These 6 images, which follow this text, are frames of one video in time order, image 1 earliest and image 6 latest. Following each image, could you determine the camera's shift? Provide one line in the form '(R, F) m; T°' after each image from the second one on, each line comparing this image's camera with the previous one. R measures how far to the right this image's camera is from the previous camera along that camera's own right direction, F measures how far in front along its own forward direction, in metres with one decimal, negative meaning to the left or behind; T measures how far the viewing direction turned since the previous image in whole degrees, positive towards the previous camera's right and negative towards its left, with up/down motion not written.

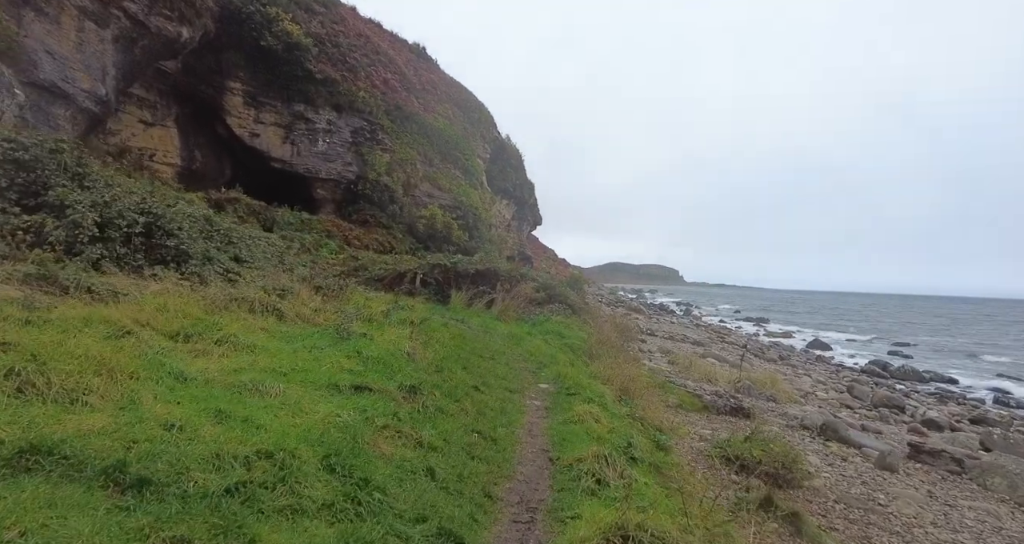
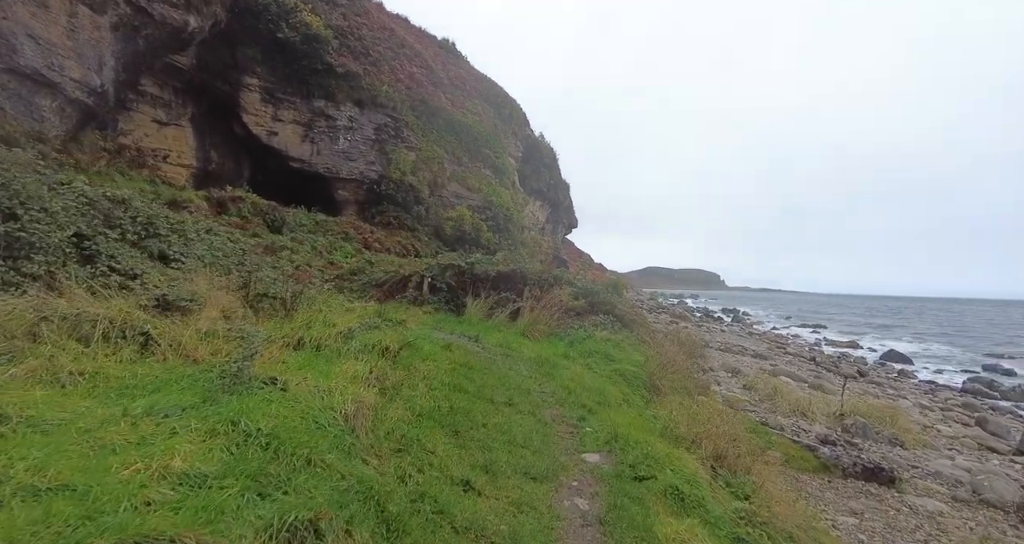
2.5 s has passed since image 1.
(+0.1, +3.0) m; -4°
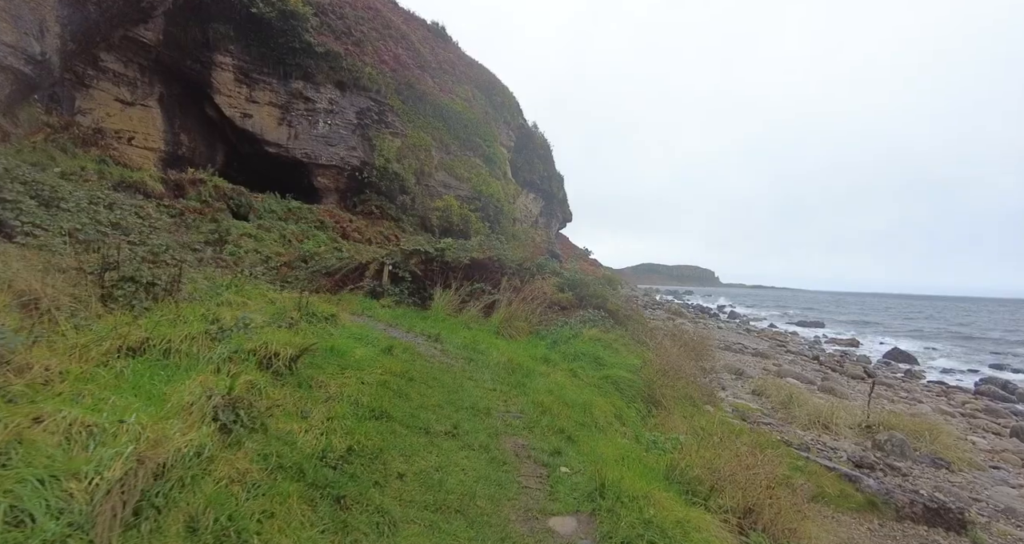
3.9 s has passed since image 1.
(+0.4, +1.7) m; 0°
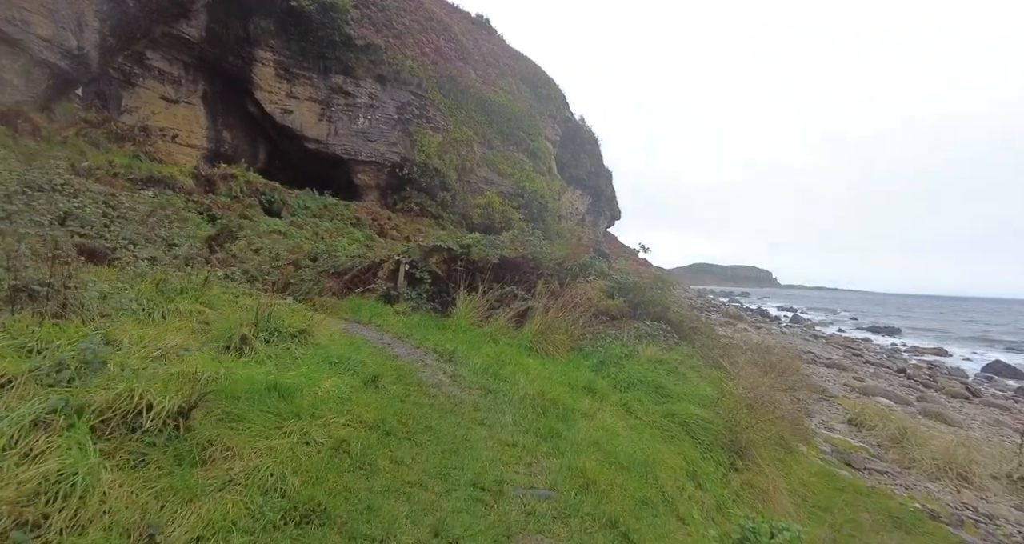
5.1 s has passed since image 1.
(+0.1, +1.7) m; -6°
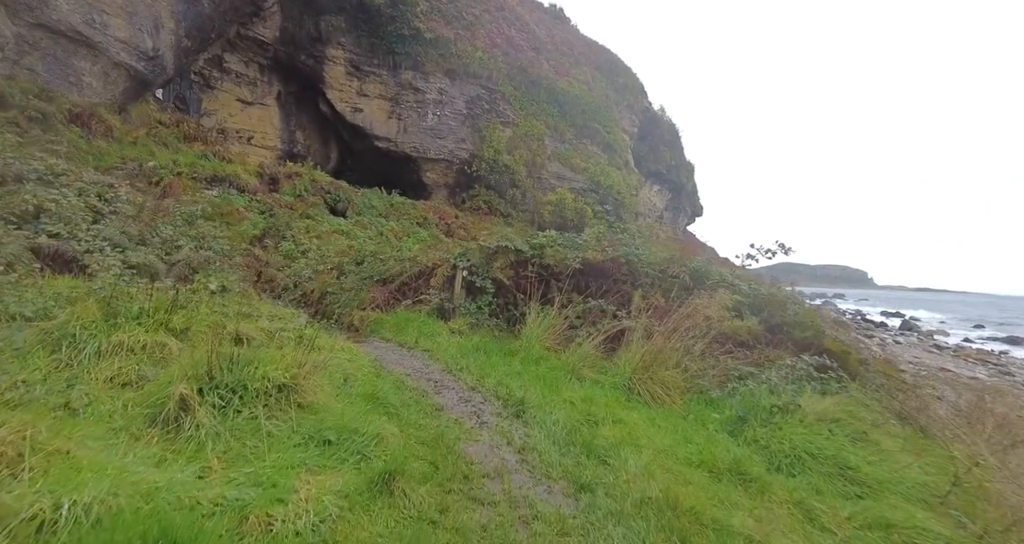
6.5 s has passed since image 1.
(-0.3, +1.9) m; -9°
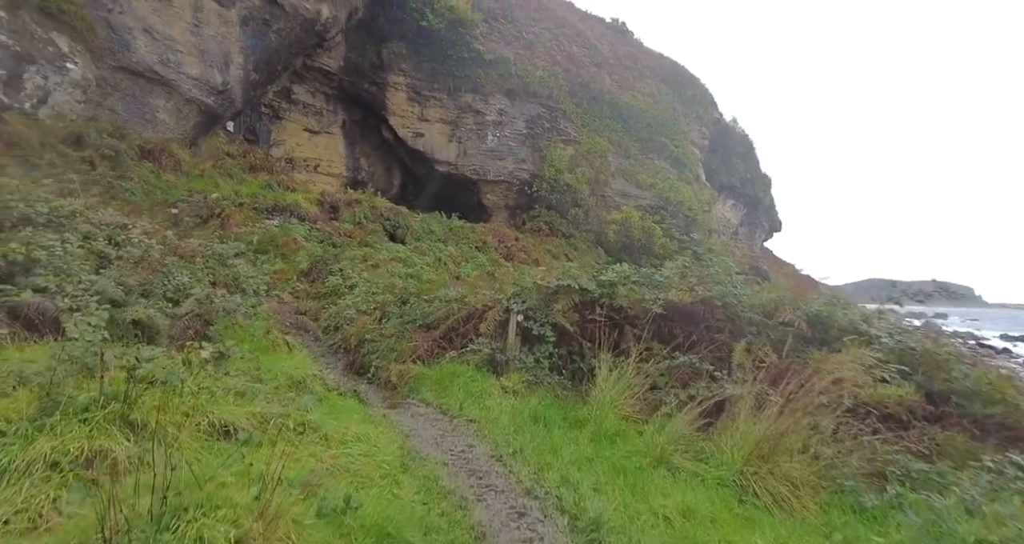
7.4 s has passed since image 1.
(0.0, +1.1) m; -8°
